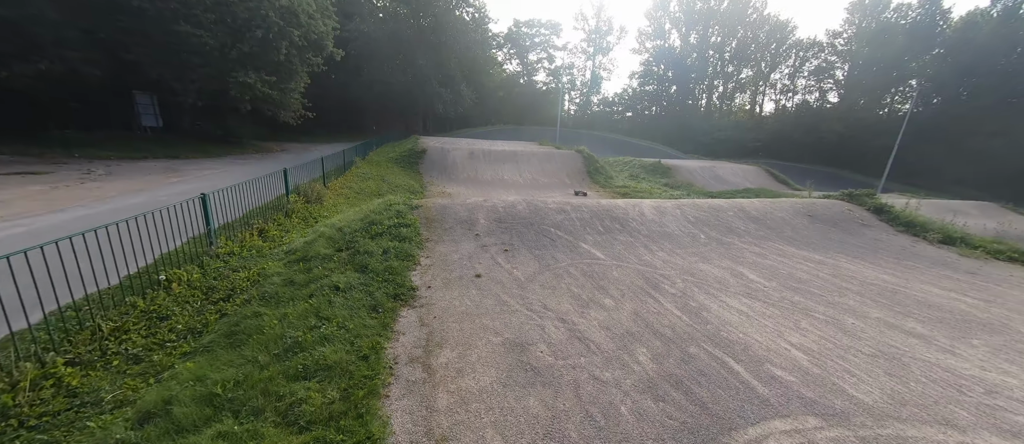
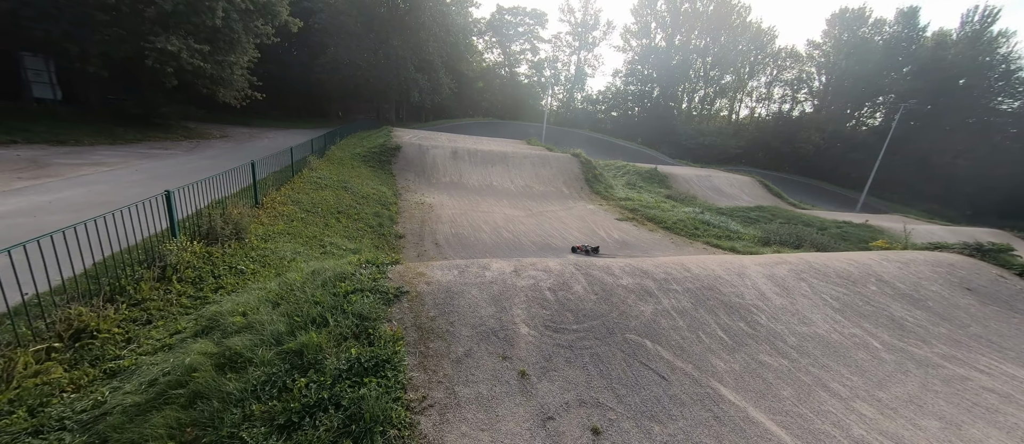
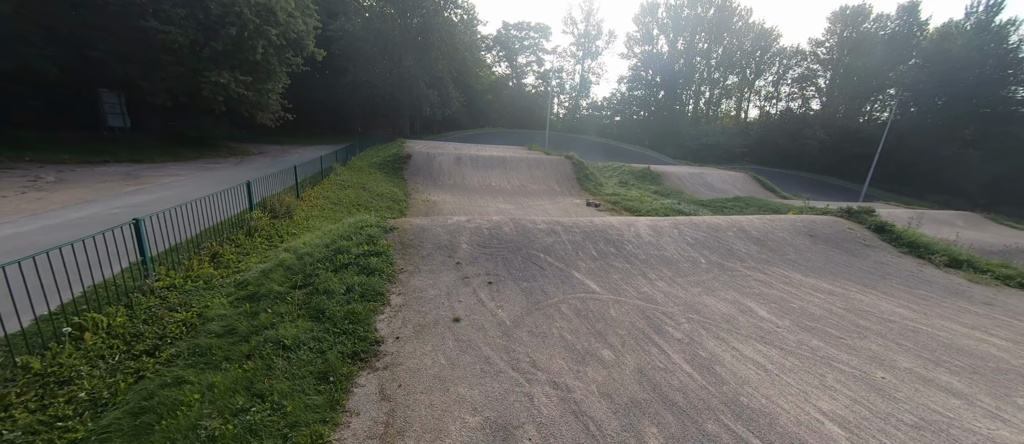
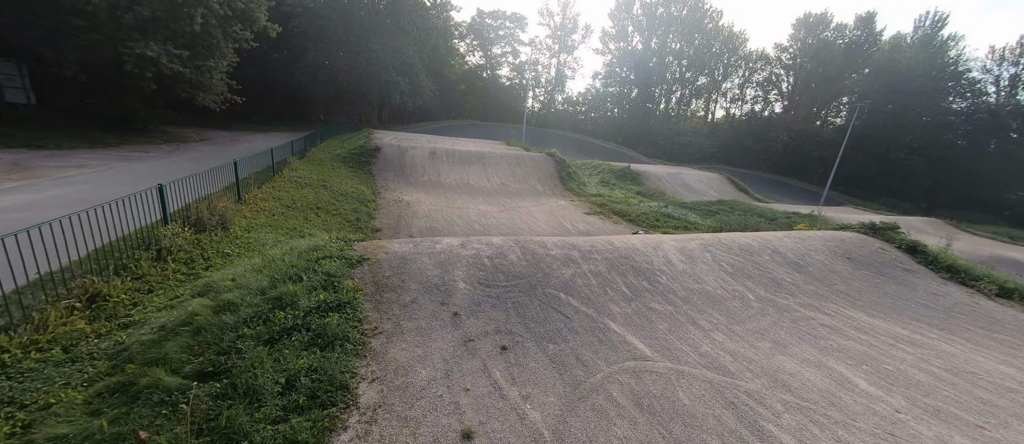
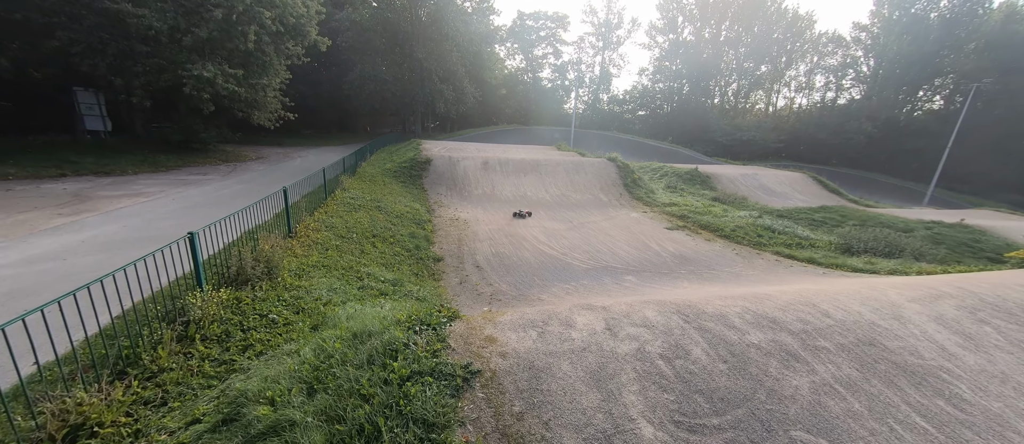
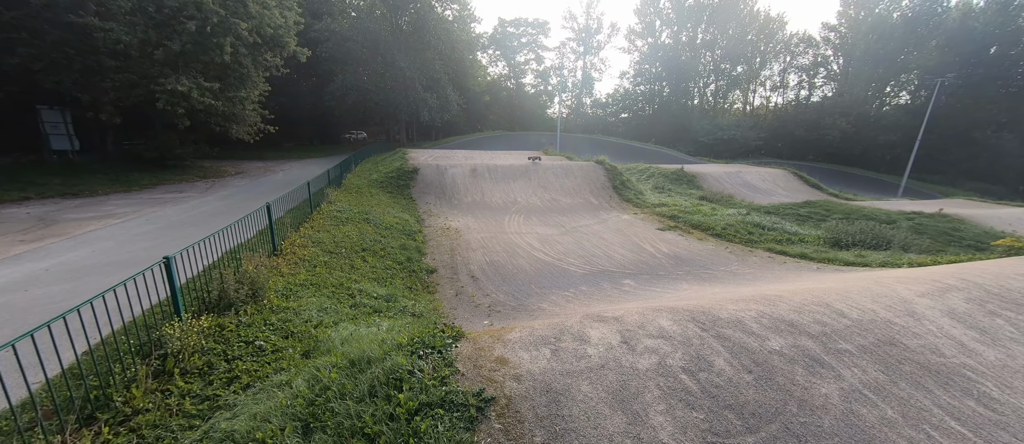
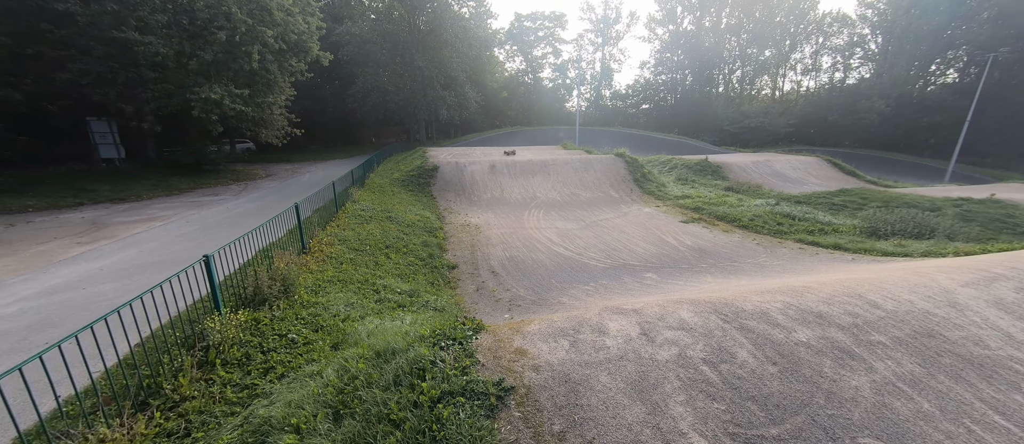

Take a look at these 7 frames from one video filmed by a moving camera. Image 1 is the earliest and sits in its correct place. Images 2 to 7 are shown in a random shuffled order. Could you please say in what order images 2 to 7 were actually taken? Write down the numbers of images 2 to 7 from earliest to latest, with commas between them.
3, 4, 2, 5, 6, 7
